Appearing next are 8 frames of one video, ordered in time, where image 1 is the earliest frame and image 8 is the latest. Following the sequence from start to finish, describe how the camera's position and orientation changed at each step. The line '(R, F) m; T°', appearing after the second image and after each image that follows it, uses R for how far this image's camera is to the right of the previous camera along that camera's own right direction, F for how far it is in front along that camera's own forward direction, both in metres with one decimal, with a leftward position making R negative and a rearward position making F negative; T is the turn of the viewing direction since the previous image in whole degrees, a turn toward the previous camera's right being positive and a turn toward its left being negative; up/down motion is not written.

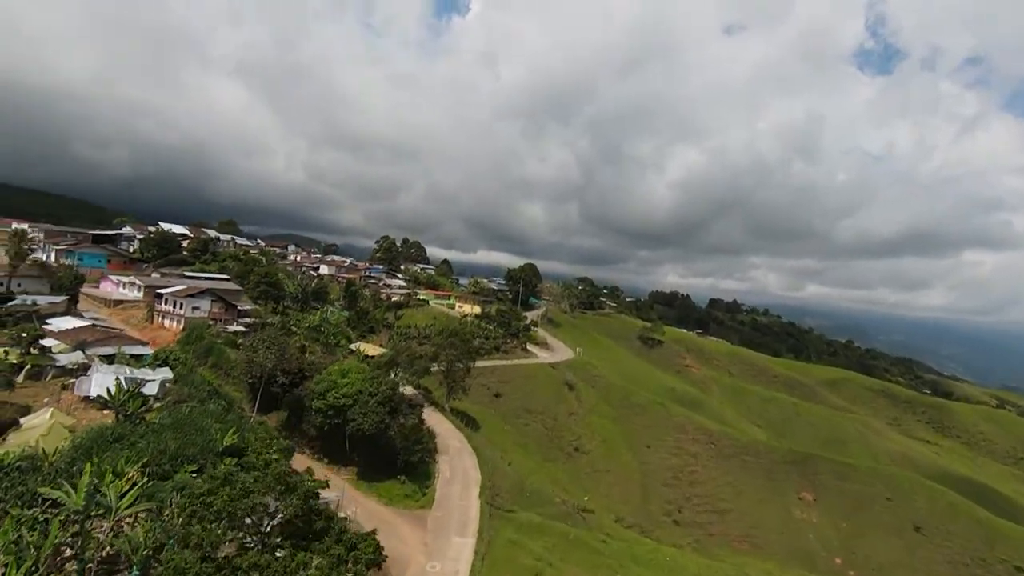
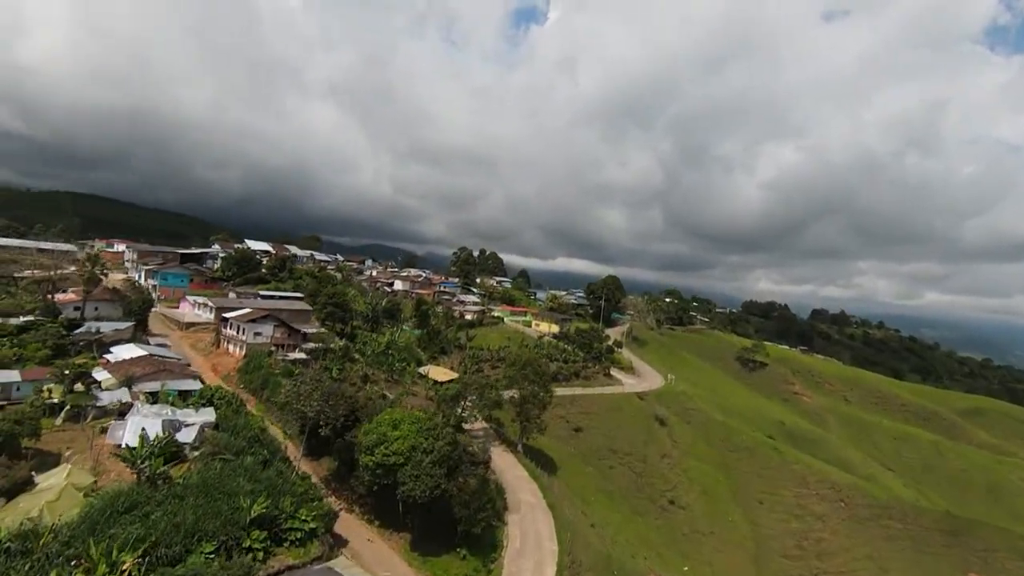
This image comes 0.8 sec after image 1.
(-0.2, +5.4) m; -9°
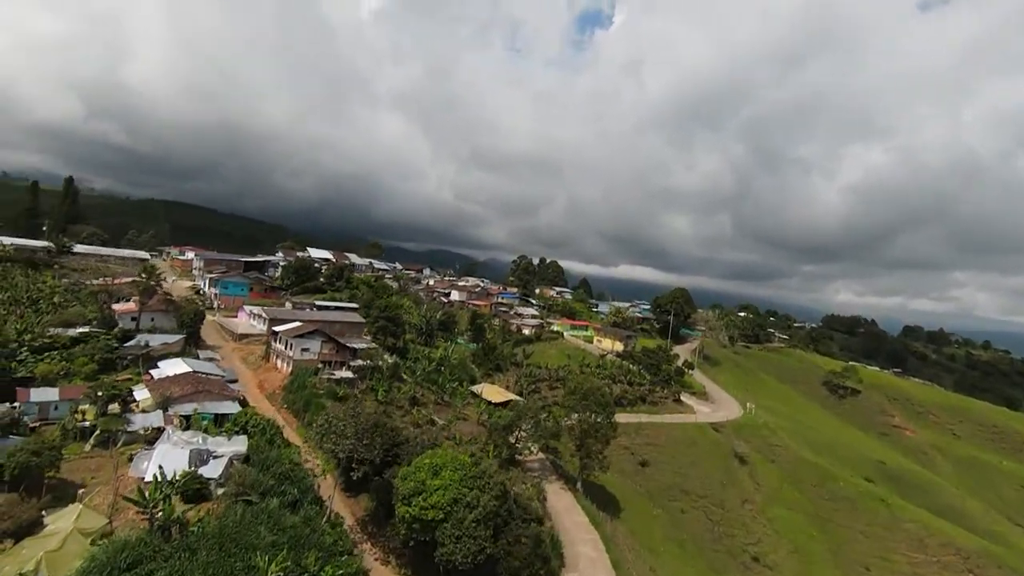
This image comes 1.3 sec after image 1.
(-0.1, +3.6) m; -7°
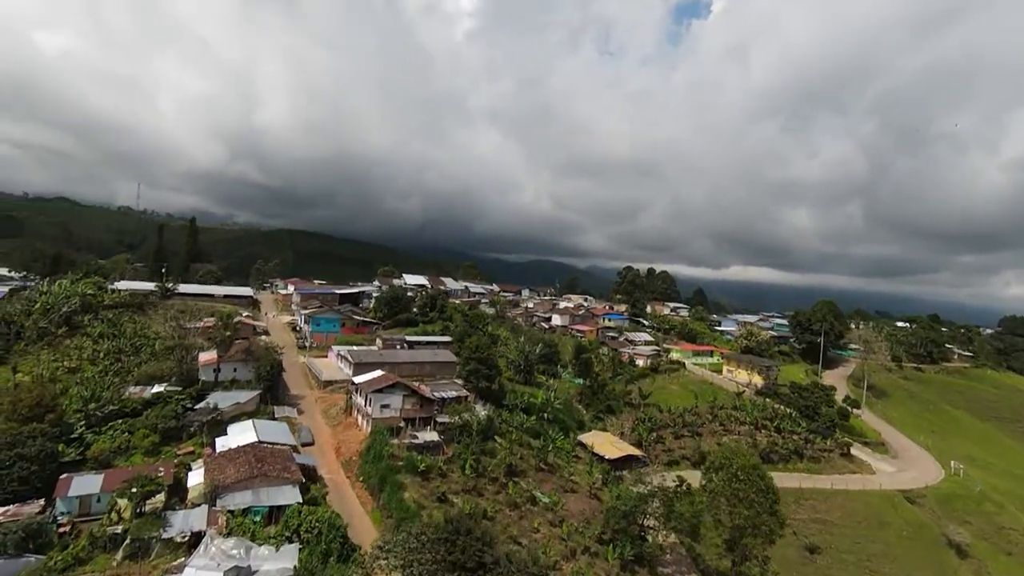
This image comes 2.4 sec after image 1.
(-0.6, +7.1) m; -11°
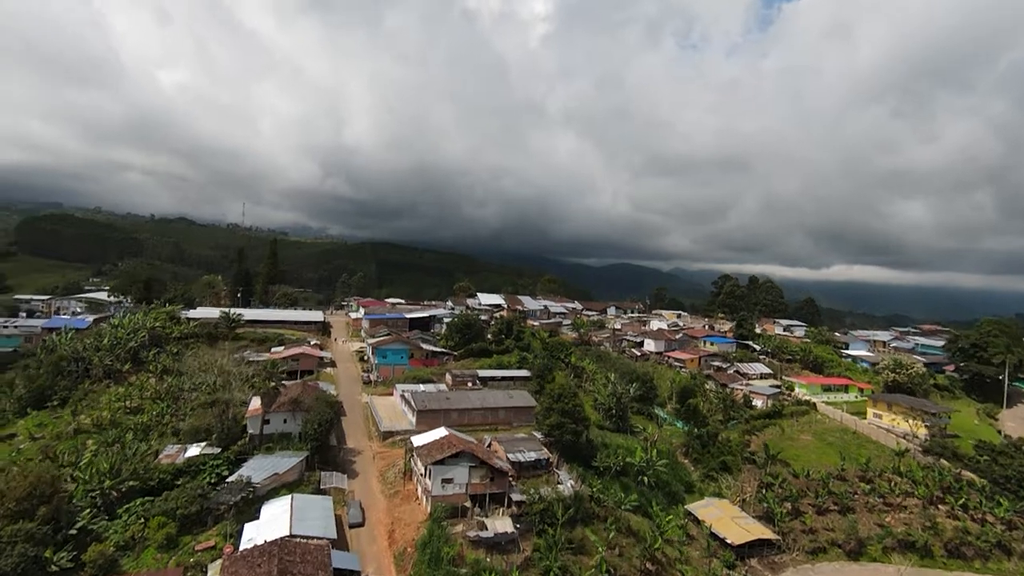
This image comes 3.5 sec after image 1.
(-0.6, +7.0) m; -9°
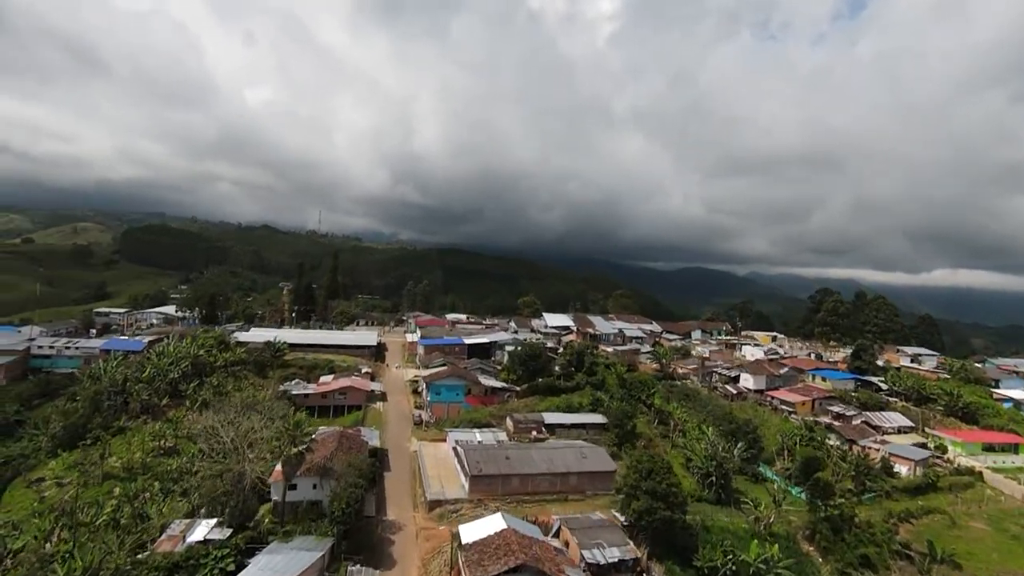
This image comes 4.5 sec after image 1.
(-0.5, +6.7) m; -7°
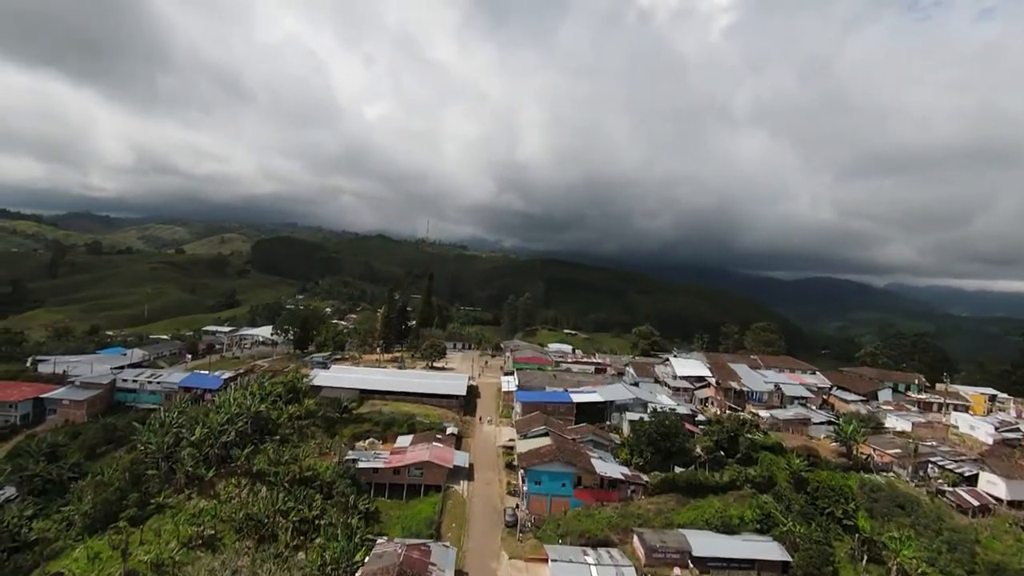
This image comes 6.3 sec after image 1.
(-1.6, +10.7) m; -11°
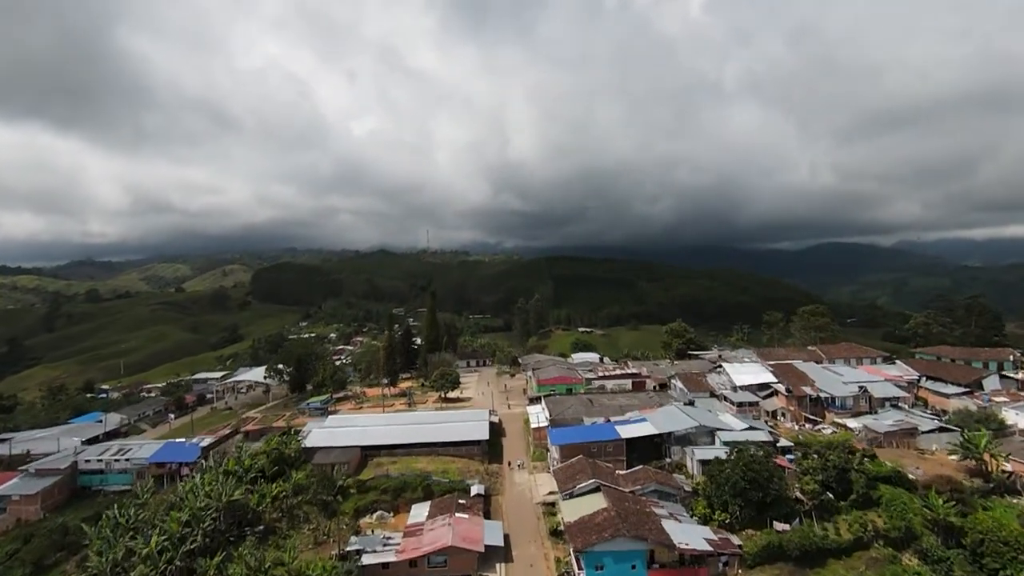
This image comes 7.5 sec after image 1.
(-0.8, +7.8) m; -1°
